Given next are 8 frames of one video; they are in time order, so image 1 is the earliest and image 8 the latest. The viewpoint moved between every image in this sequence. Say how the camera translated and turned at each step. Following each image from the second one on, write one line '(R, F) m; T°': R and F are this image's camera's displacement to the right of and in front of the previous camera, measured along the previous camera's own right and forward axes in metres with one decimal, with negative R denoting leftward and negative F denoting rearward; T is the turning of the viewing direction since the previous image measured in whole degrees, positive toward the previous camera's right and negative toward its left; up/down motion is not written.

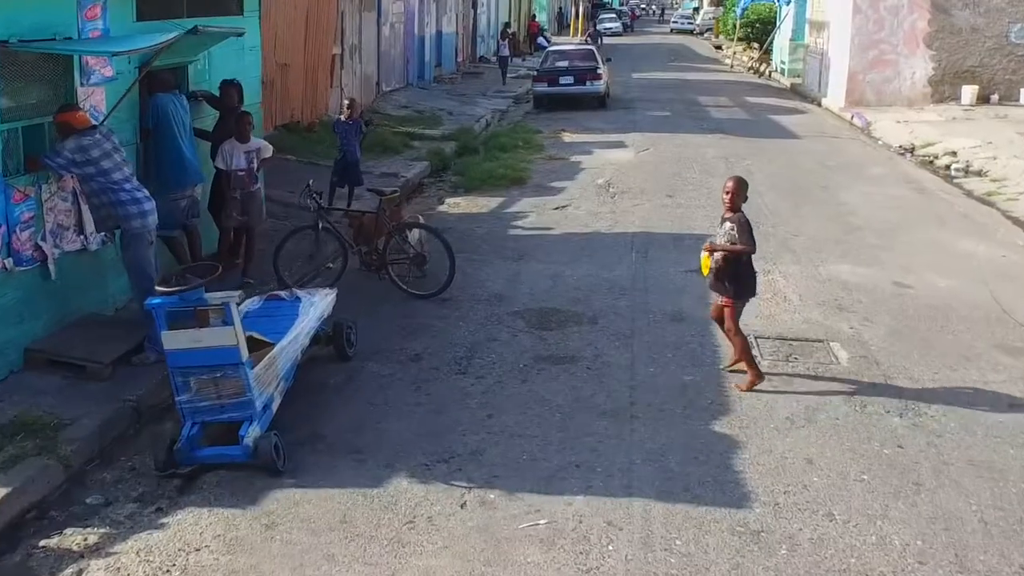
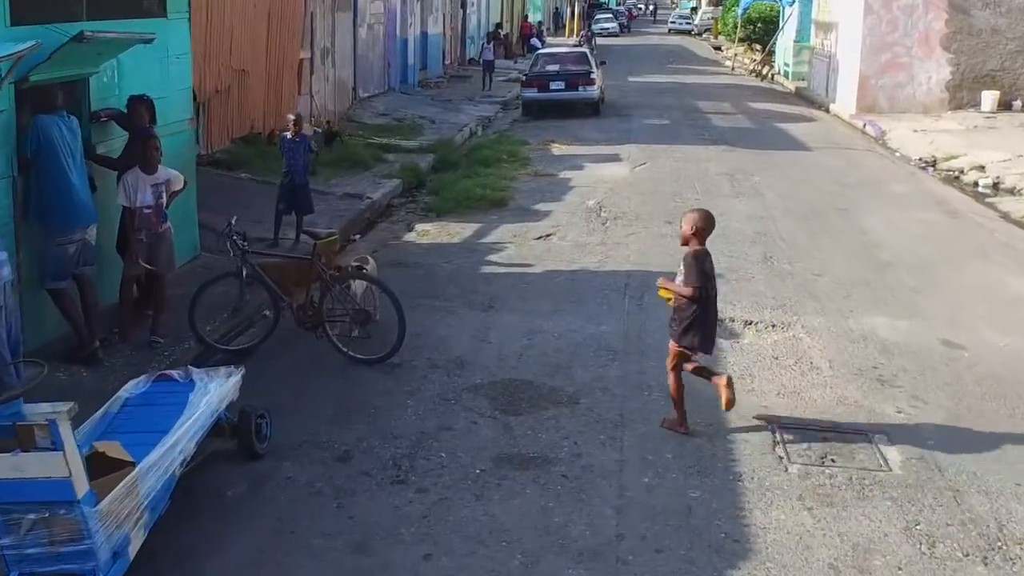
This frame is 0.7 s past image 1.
(+0.2, +1.7) m; 0°
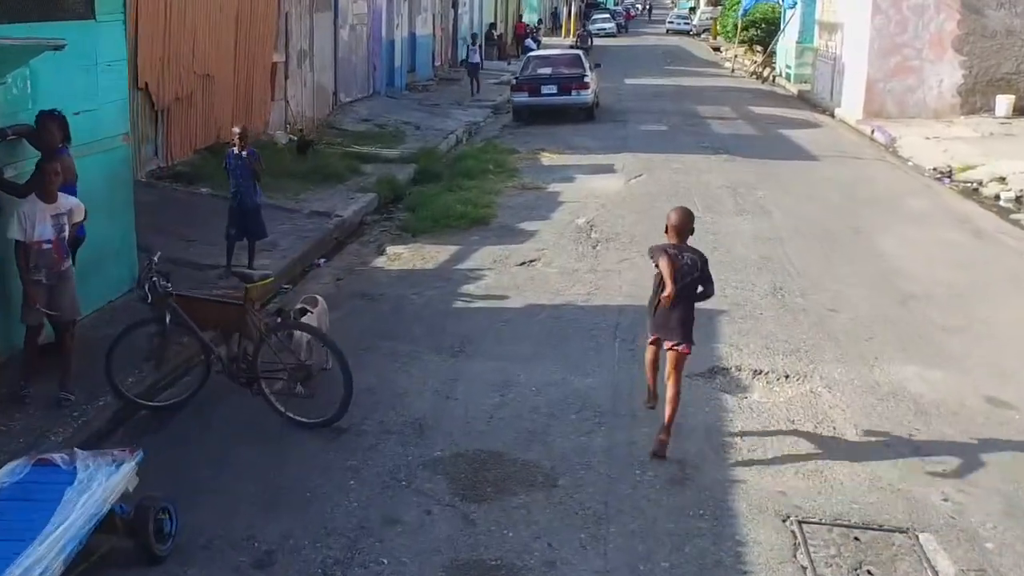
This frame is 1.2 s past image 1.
(+0.2, +1.1) m; 0°
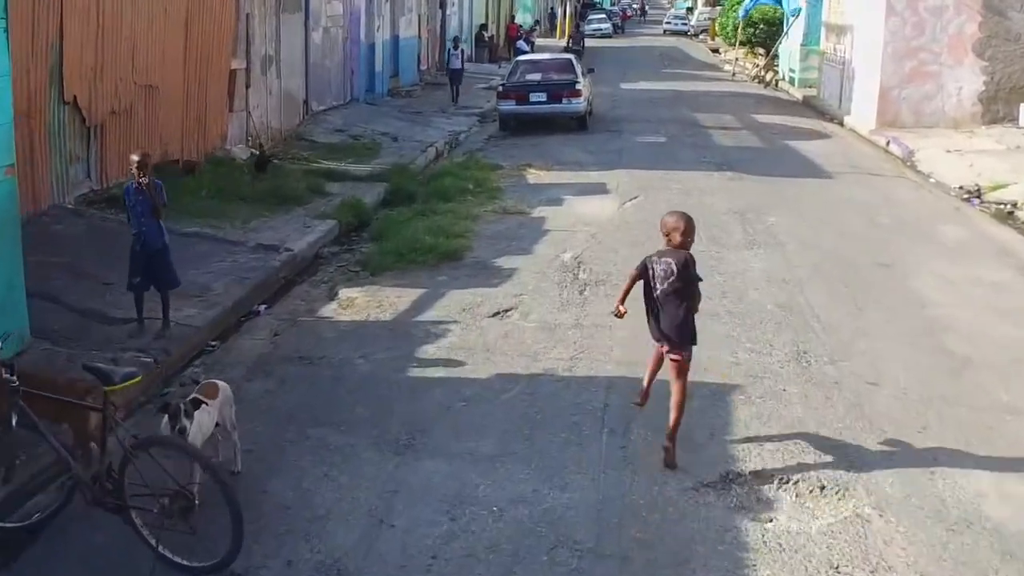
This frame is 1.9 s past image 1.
(+0.2, +1.6) m; 0°
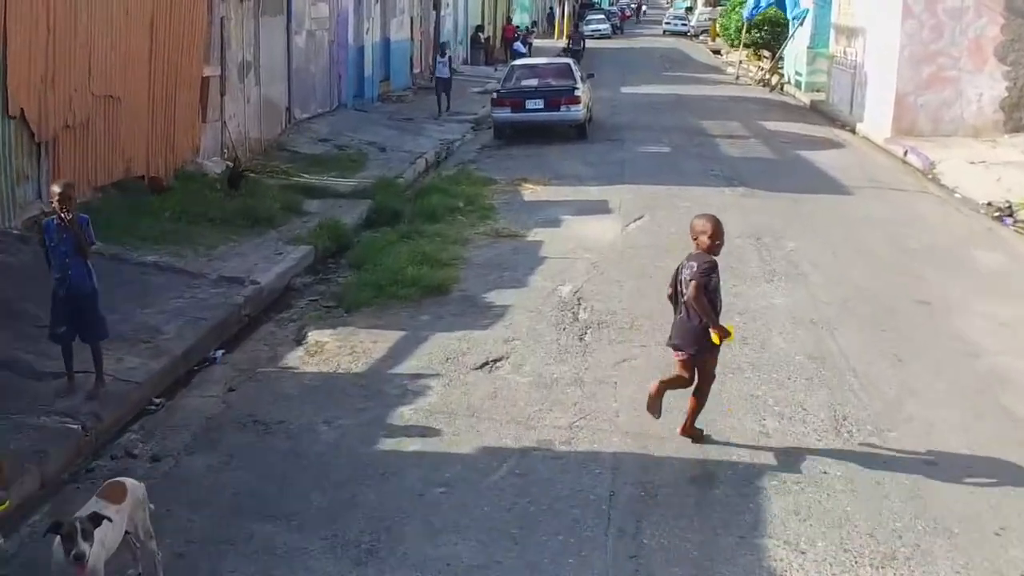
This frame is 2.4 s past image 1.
(+0.1, +1.1) m; 0°
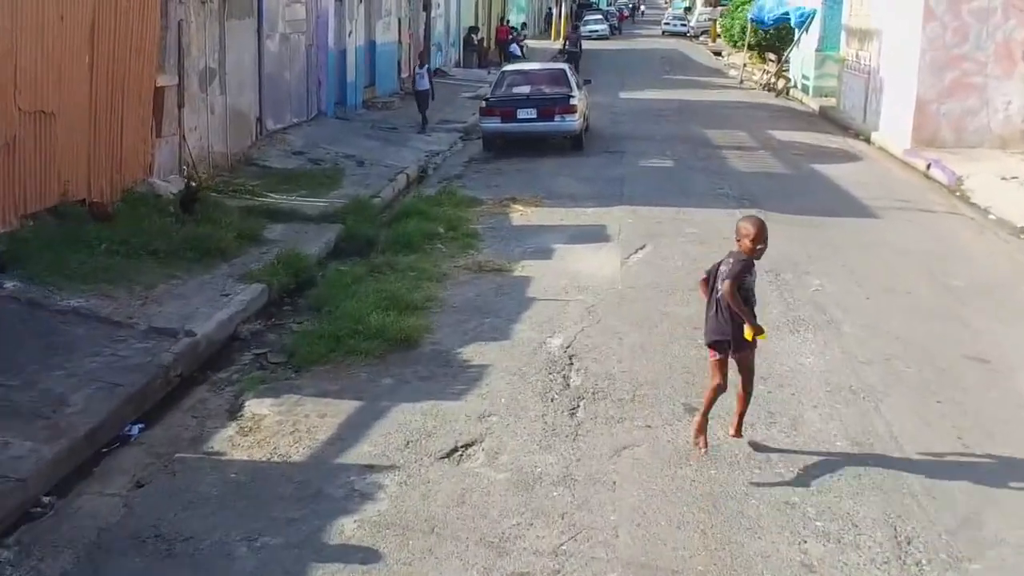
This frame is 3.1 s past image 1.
(+0.1, +1.4) m; 0°
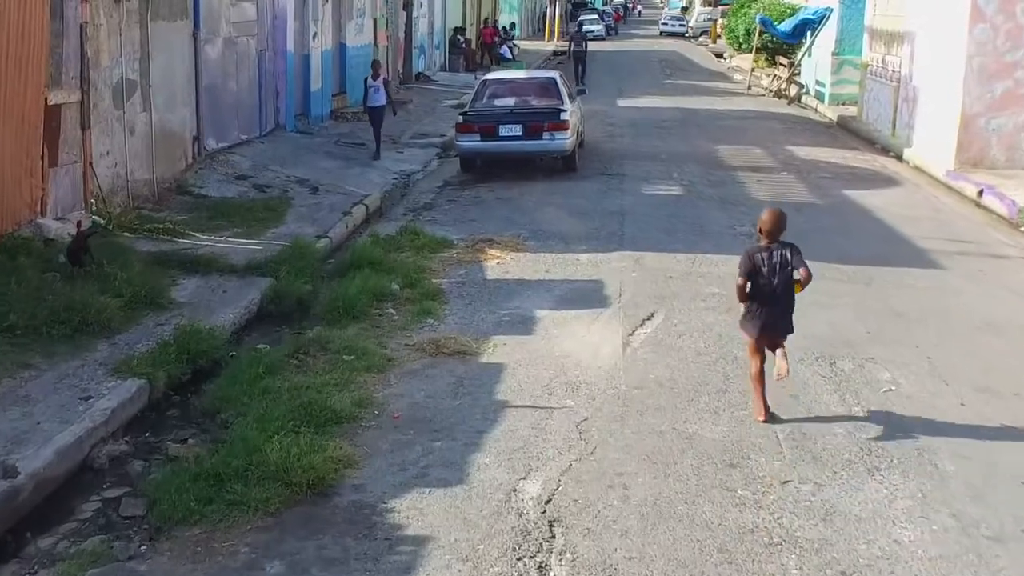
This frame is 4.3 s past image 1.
(+0.2, +2.4) m; 0°
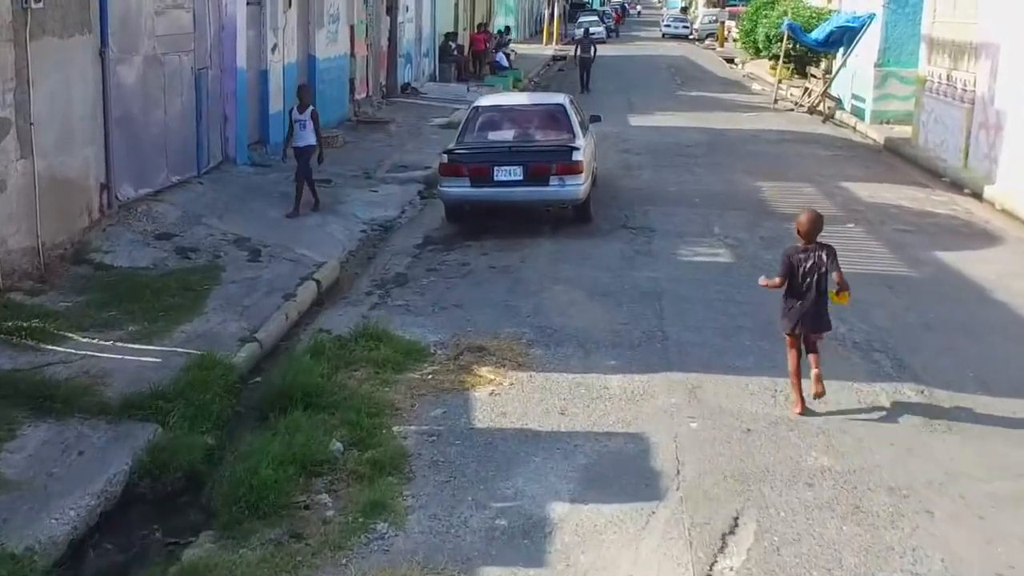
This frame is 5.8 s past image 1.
(0.0, +3.1) m; 0°
